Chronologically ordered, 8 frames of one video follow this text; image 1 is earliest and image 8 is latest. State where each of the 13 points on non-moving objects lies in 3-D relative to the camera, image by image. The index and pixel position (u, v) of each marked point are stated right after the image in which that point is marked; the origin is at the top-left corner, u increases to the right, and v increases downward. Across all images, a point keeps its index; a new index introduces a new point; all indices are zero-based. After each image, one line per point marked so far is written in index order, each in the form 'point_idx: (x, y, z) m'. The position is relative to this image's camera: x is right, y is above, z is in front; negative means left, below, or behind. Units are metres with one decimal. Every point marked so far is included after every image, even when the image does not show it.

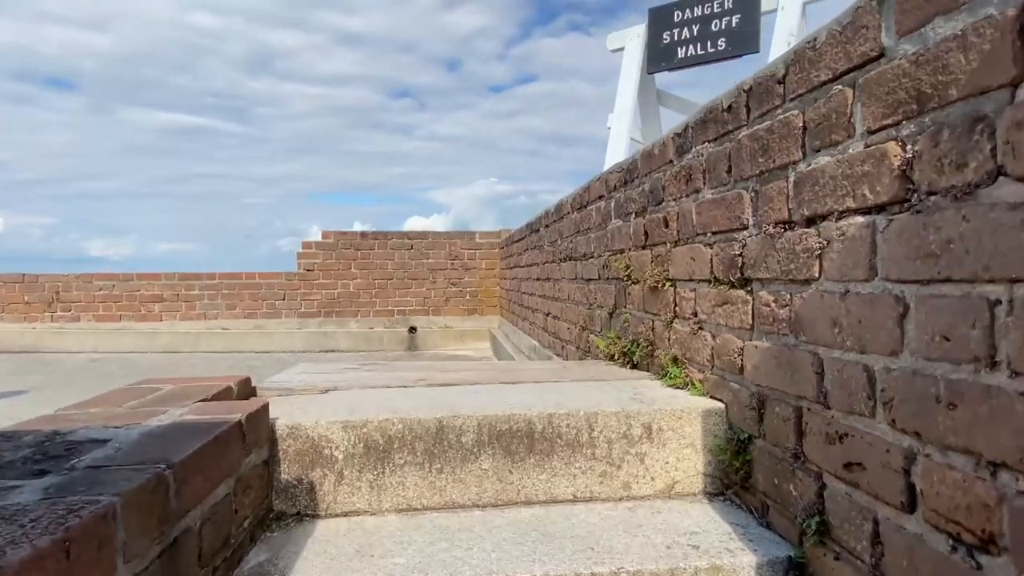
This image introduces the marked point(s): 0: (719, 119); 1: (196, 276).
0: (+0.6, +0.5, +1.8) m
1: (-4.4, +0.2, +8.1) m
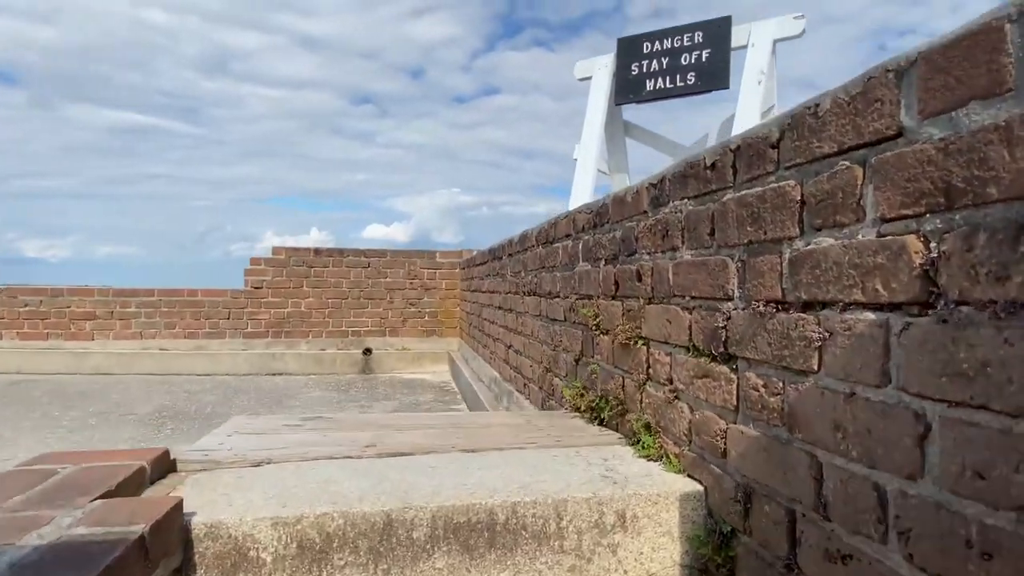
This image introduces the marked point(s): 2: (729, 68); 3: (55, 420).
0: (+0.5, +0.3, +1.6) m
1: (-4.9, -0.1, +7.6) m
2: (+1.3, +1.3, +3.5) m
3: (-4.0, -1.1, +5.1) m
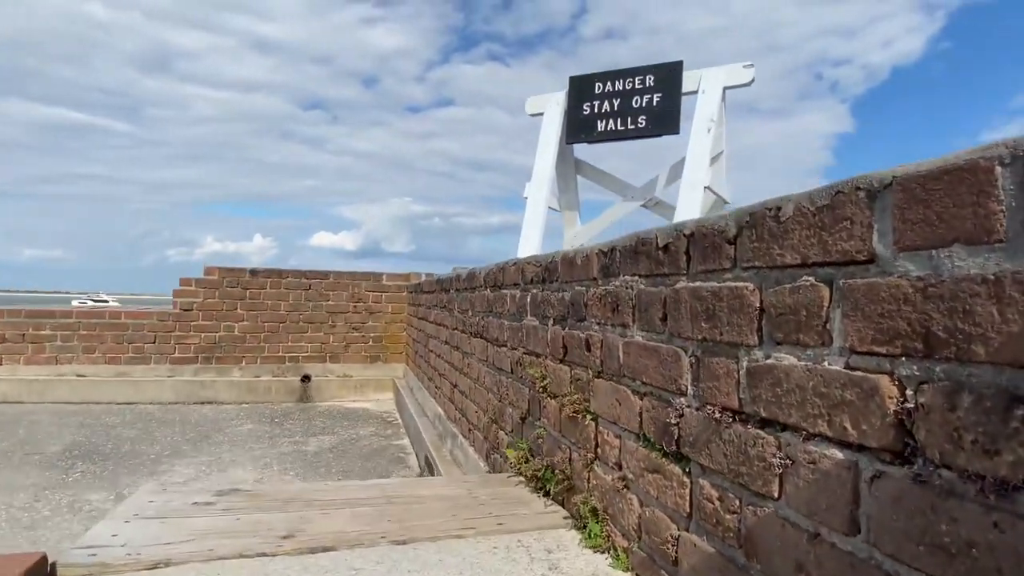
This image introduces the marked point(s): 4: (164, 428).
0: (+0.4, +0.1, +1.5) m
1: (-5.5, -0.3, +7.0) m
2: (+1.0, +1.1, +3.5) m
3: (-4.4, -1.4, +4.5) m
4: (-3.6, -1.4, +6.0) m
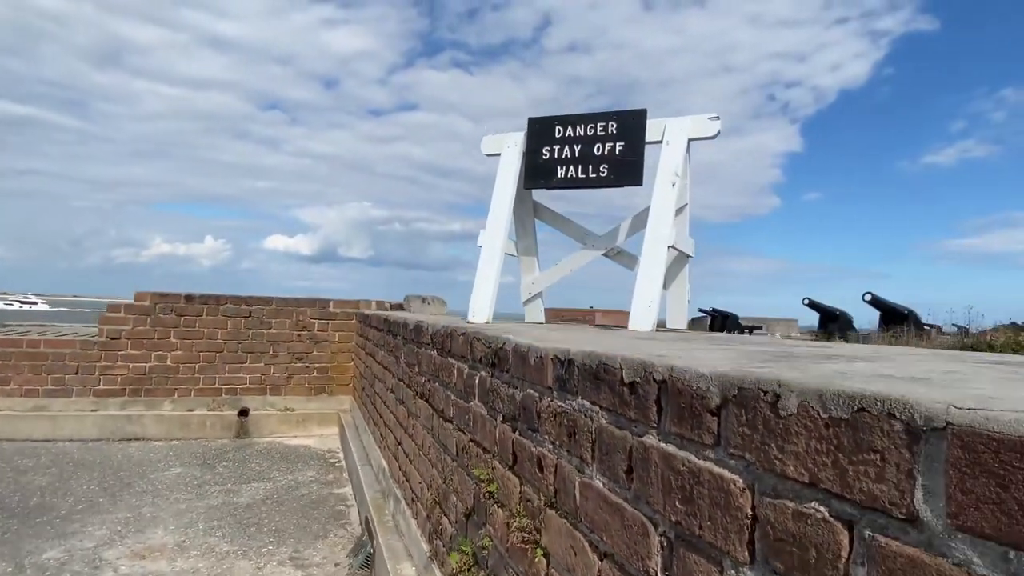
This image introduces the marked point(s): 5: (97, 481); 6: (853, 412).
0: (+0.2, -0.2, +1.3) m
1: (-6.0, -0.6, +6.3) m
2: (+0.7, +0.7, +3.3) m
3: (-4.8, -1.6, +3.9) m
4: (-4.1, -1.7, +5.5) m
5: (-3.7, -1.7, +5.3) m
6: (+0.4, -0.2, +0.7) m
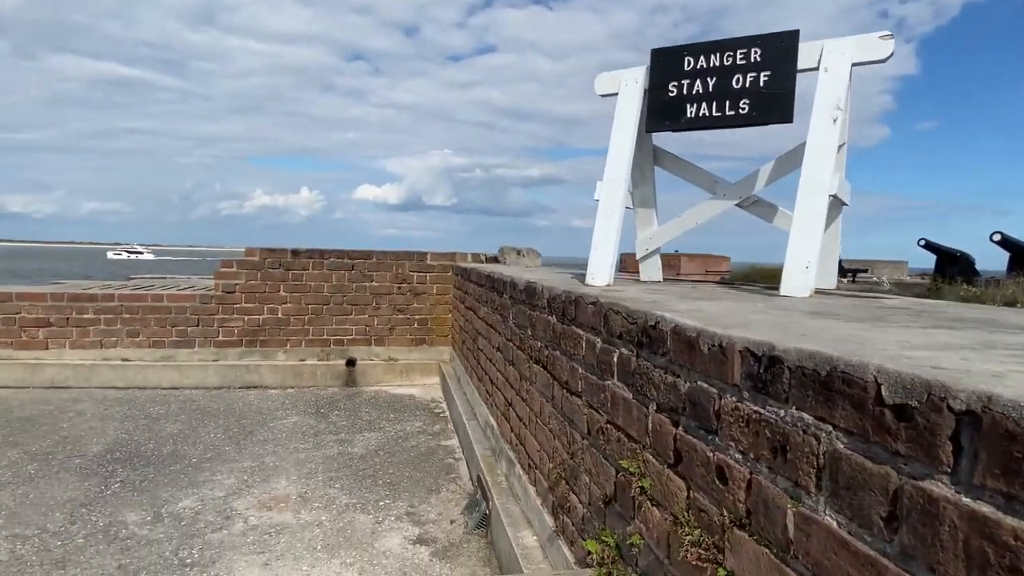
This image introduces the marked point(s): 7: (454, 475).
0: (+0.6, -0.2, +1.0) m
1: (-4.9, -0.1, +6.8) m
2: (+1.4, +0.9, +2.8) m
3: (-4.0, -1.4, +4.4) m
4: (-3.1, -1.3, +5.9) m
5: (-2.8, -1.3, +5.6) m
6: (+0.7, -0.2, +0.4) m
7: (-0.5, -1.5, +4.7) m
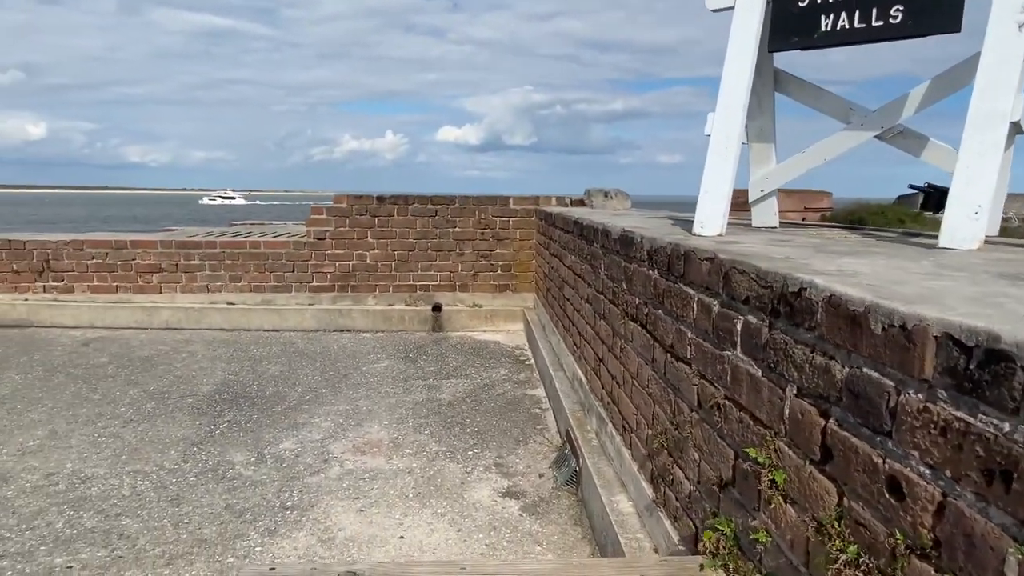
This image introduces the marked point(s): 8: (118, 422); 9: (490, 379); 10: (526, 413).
0: (+0.7, -0.2, +0.7) m
1: (-3.9, +0.5, +7.2) m
2: (+1.8, +1.1, +2.3) m
3: (-3.3, -1.0, +4.8) m
4: (-2.2, -0.8, +6.1) m
5: (-1.9, -0.8, +5.8) m
6: (+0.8, -0.2, +0.1) m
7: (+0.2, -1.1, +4.6) m
8: (-3.0, -1.0, +4.5) m
9: (-0.2, -0.9, +5.7) m
10: (+0.1, -1.0, +4.9) m
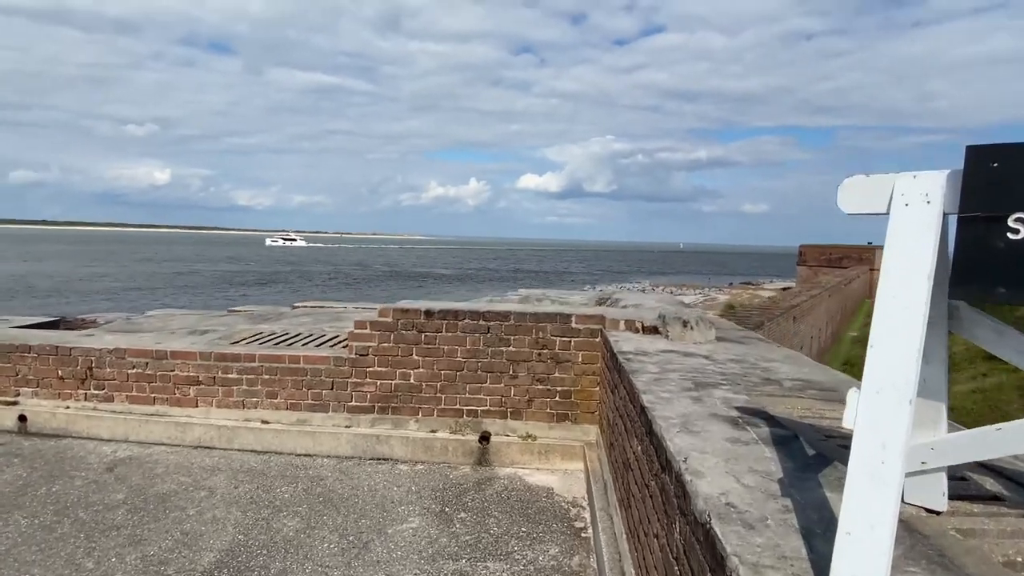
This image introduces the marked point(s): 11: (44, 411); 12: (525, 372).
0: (+0.5, -1.1, -0.4) m
1: (-3.2, -0.8, +6.8) m
2: (+1.8, 0.0, +1.2) m
3: (-3.0, -2.1, +4.2) m
4: (-1.7, -2.1, +5.3) m
5: (-1.5, -2.1, +5.0) m
6: (+0.5, -1.1, -0.9) m
7: (+0.5, -2.3, +3.5) m
8: (-2.7, -2.2, +3.9) m
9: (+0.2, -2.2, +4.7) m
10: (+0.4, -2.3, +3.8) m
11: (-5.5, -1.4, +6.8) m
12: (+0.2, -1.0, +6.6) m
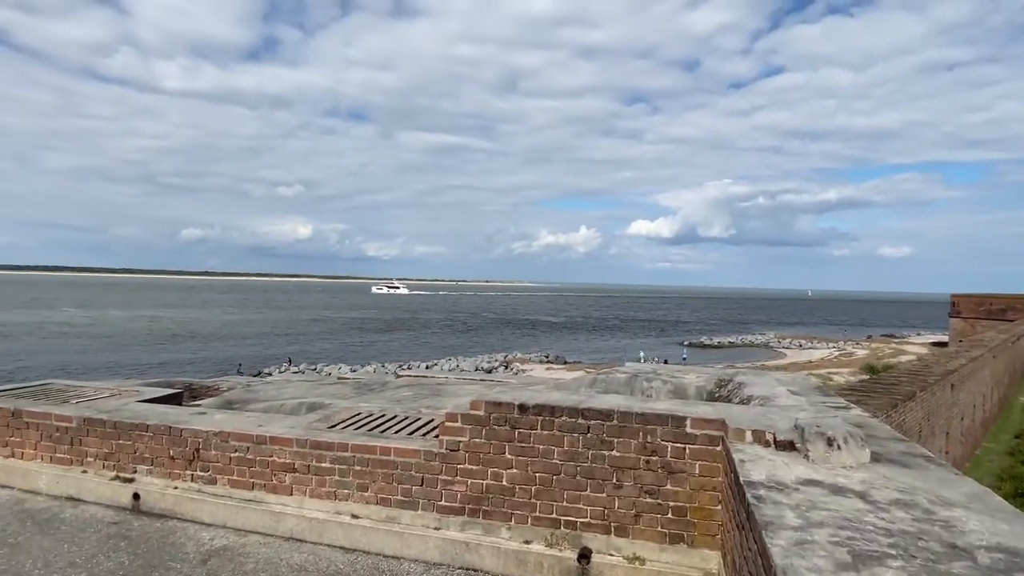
0: (+0.3, -1.5, -1.1) m
1: (-2.1, -1.8, +6.6) m
2: (+1.8, -0.5, +0.3) m
3: (-2.3, -2.9, +4.0) m
4: (-0.9, -2.9, +4.8) m
5: (-0.7, -3.0, +4.5) m
6: (+0.1, -1.5, -1.7) m
7: (+0.9, -3.0, +2.6) m
8: (-2.2, -2.9, +3.6) m
9: (+0.9, -3.0, +3.8) m
10: (+0.9, -3.0, +2.9) m
11: (-4.3, -2.4, +7.0) m
12: (+1.2, -1.9, +5.8) m
